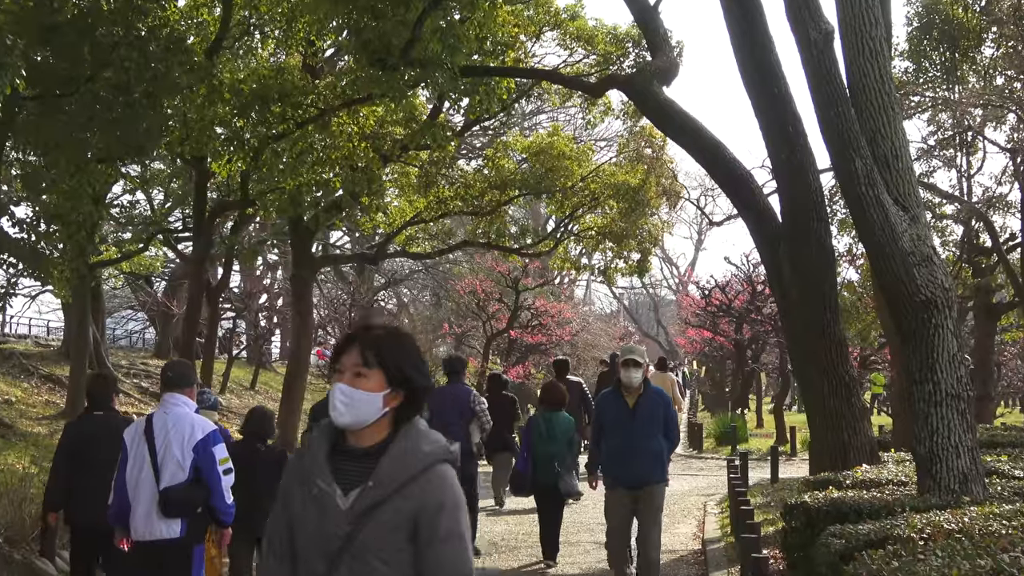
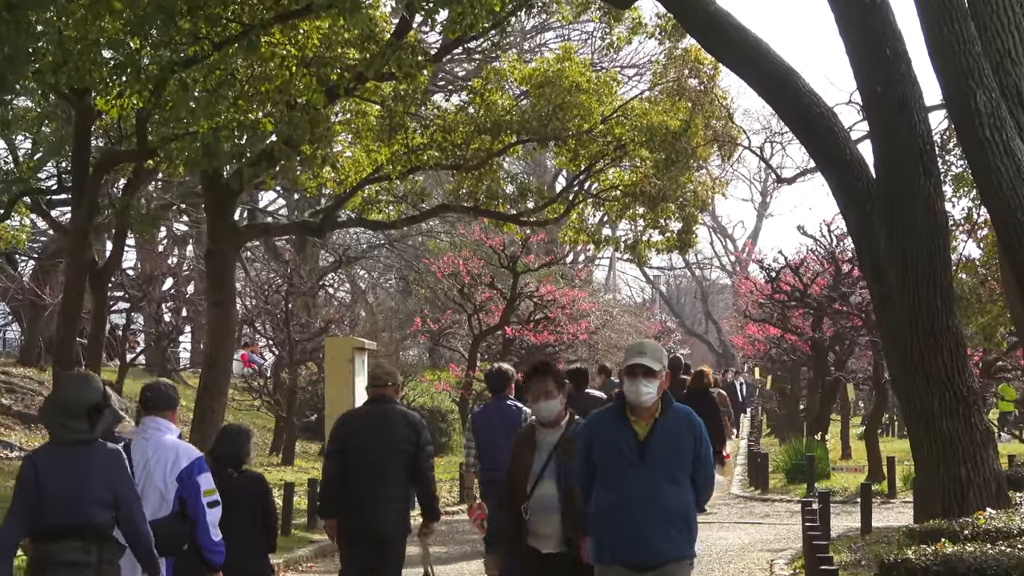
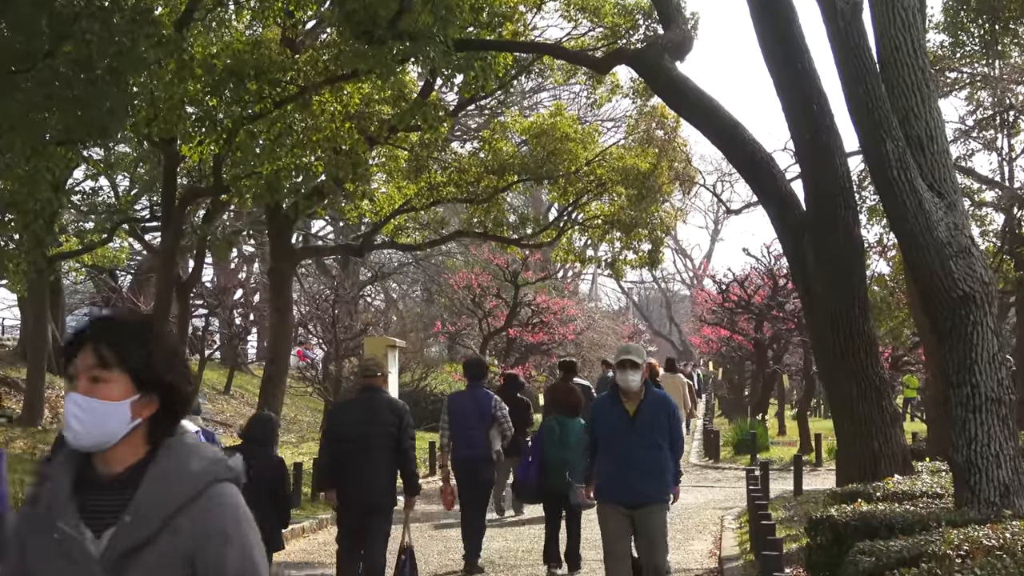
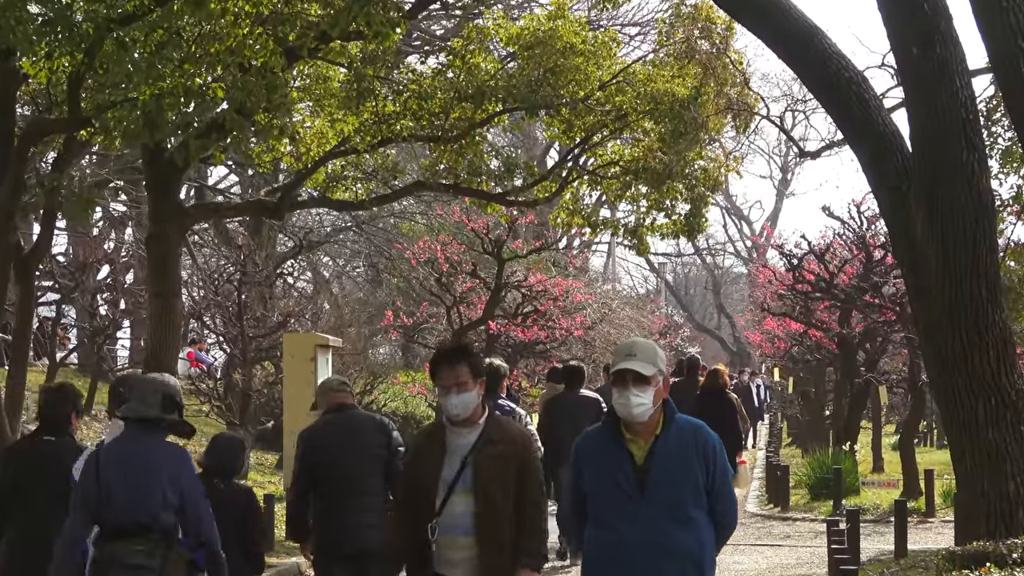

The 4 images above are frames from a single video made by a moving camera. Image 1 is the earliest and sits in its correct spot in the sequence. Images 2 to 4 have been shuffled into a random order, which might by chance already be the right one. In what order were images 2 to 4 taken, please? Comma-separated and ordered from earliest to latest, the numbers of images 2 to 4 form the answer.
3, 2, 4
